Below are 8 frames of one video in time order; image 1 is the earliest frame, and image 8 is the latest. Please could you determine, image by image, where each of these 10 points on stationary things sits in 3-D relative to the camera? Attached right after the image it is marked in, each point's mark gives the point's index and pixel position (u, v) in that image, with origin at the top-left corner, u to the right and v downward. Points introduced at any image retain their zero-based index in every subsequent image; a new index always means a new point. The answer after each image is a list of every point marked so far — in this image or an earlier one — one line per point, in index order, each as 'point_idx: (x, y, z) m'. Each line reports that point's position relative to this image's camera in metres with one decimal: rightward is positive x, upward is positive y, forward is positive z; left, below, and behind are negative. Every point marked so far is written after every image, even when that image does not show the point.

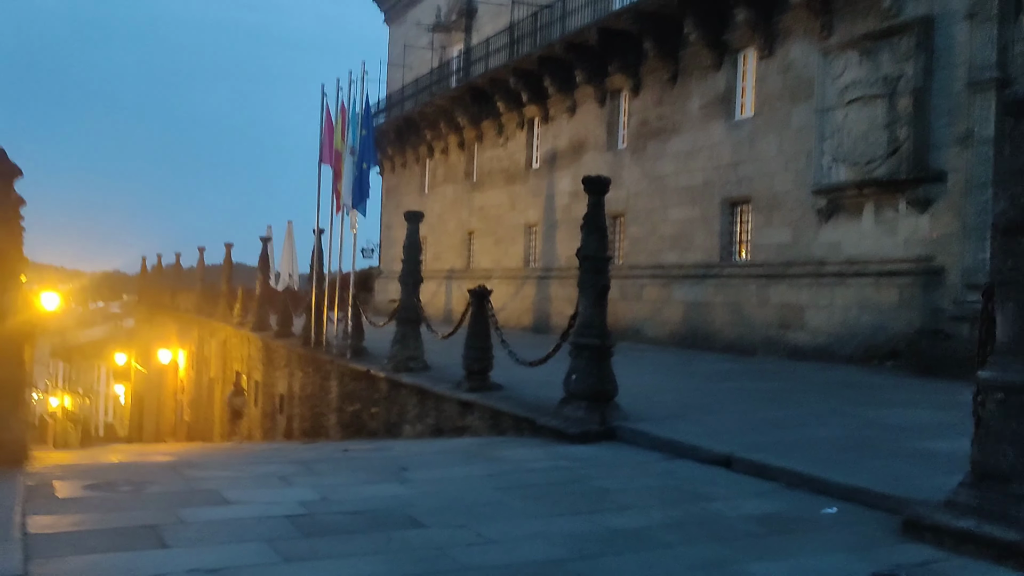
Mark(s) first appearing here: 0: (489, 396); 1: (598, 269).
0: (-0.2, -1.1, +9.4) m
1: (+0.8, +0.2, +7.9) m
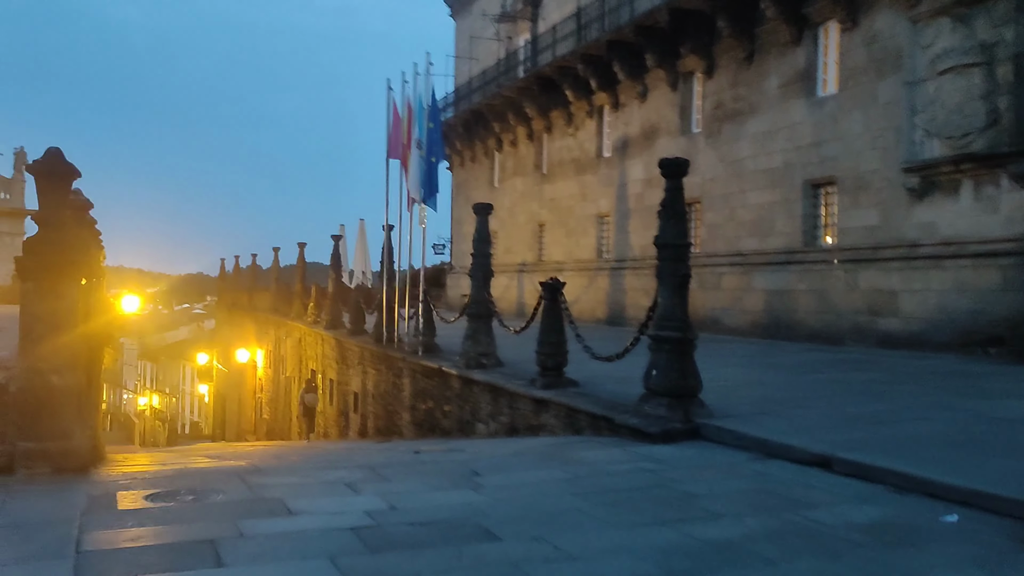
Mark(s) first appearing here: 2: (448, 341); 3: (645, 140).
0: (+0.5, -1.1, +9.0) m
1: (+1.4, +0.3, +7.4) m
2: (-1.0, -0.8, +14.1) m
3: (+2.9, +3.2, +19.5) m
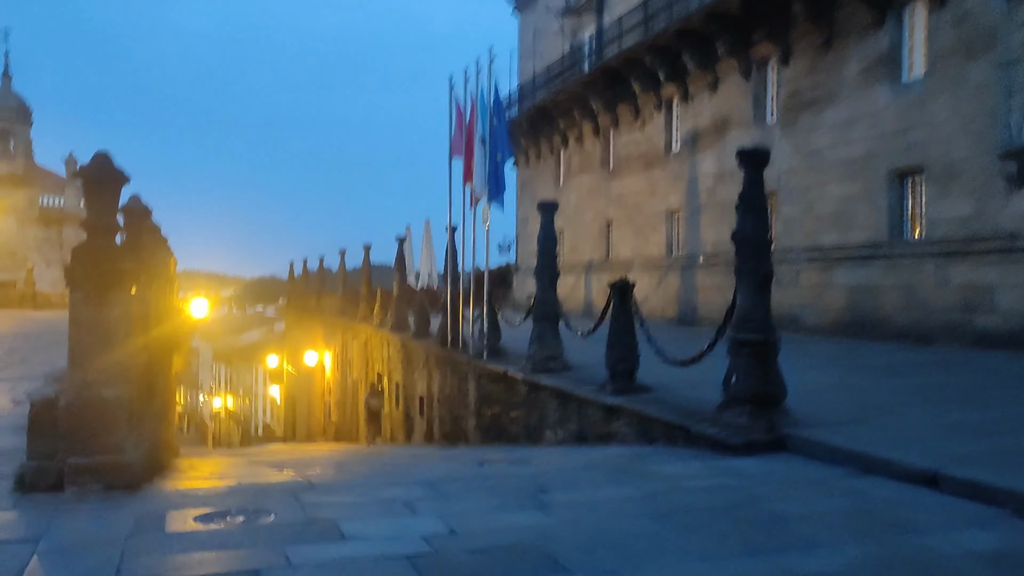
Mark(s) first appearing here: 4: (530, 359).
0: (+1.2, -1.1, +8.5) m
1: (+1.9, +0.3, +6.9) m
2: (0.0, -0.8, +13.7) m
3: (+4.2, +3.2, +18.7) m
4: (+0.2, -0.9, +11.0) m
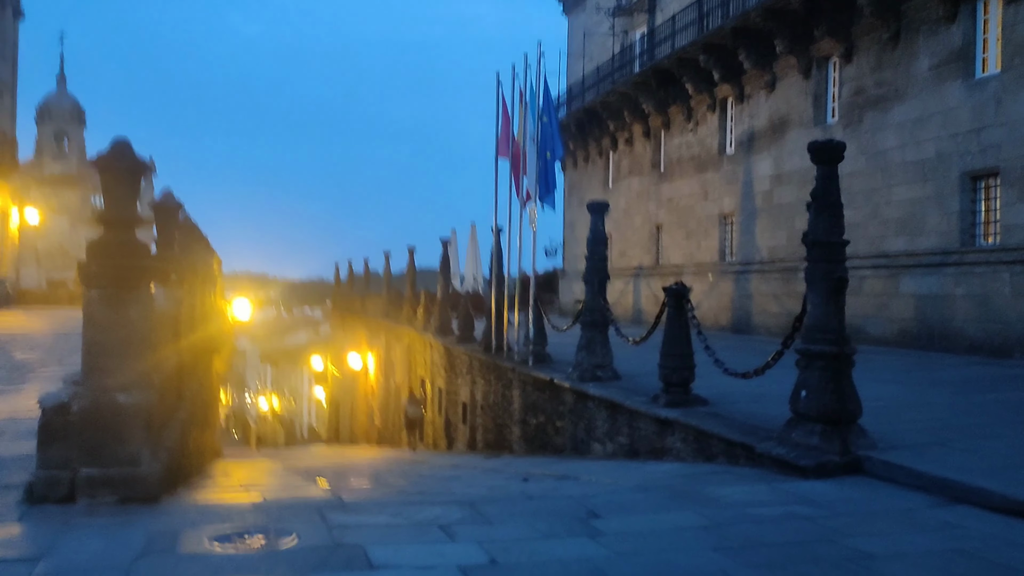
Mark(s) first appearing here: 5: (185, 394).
0: (+1.6, -1.1, +7.9) m
1: (+2.2, +0.2, +6.3) m
2: (+0.7, -0.9, +13.2) m
3: (+5.2, +3.1, +18.0) m
4: (+0.8, -0.9, +10.4) m
5: (-2.9, -1.0, +8.1) m
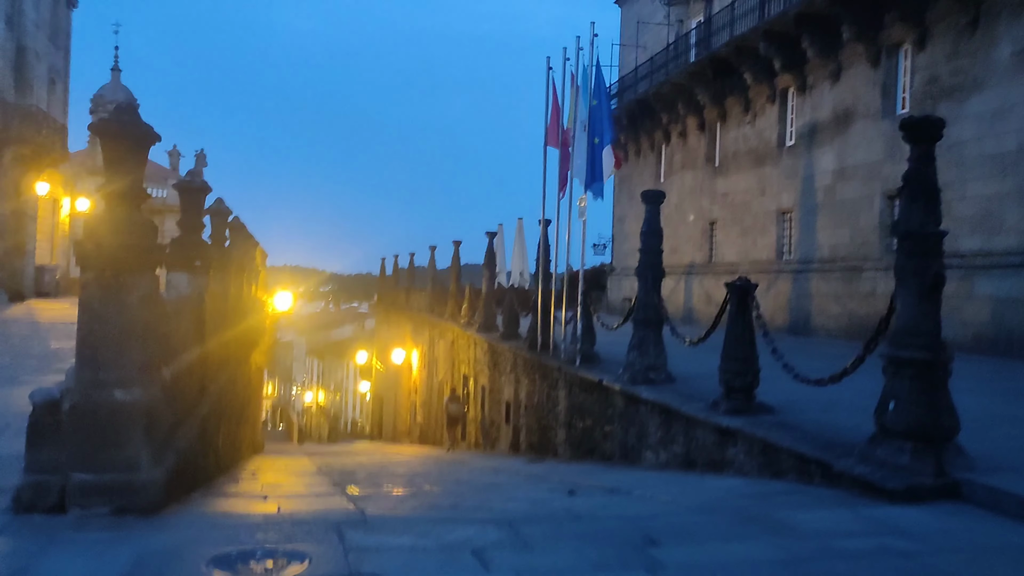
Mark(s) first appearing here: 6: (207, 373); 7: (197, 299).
0: (+2.0, -1.1, +7.2) m
1: (+2.5, +0.2, +5.5) m
2: (+1.4, -0.9, +12.5) m
3: (+6.2, +3.1, +17.1) m
4: (+1.3, -0.9, +9.8) m
5: (-2.6, -0.9, +7.6) m
6: (-2.6, -0.7, +7.6) m
7: (-2.5, -0.1, +7.1) m
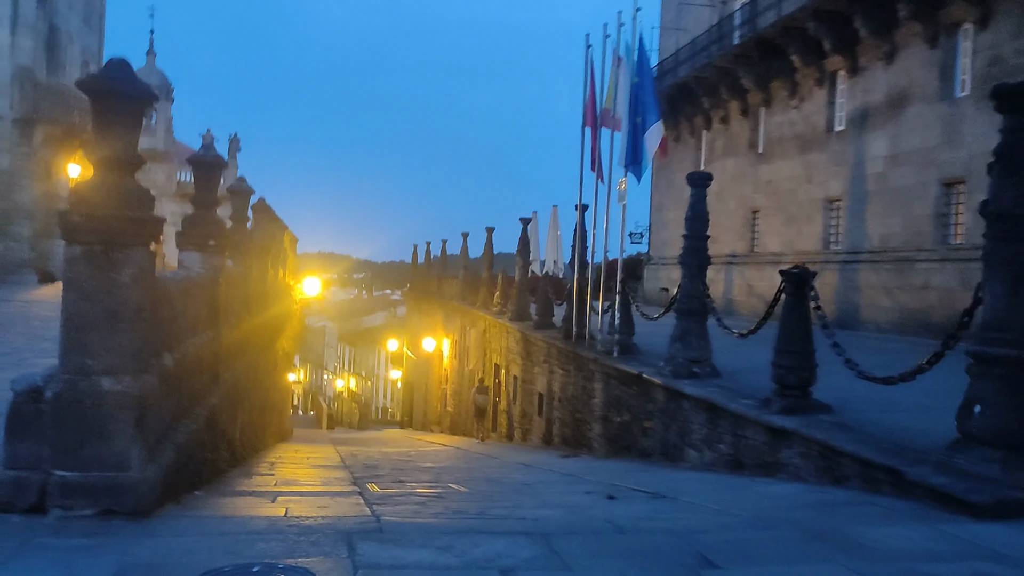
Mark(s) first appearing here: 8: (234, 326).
0: (+2.2, -1.0, +6.6) m
1: (+2.7, +0.3, +4.9) m
2: (+1.8, -0.7, +11.9) m
3: (+6.8, +3.2, +16.3) m
4: (+1.6, -0.7, +9.2) m
5: (-2.3, -0.7, +7.2) m
6: (-2.3, -0.6, +7.1) m
7: (-2.2, +0.1, +6.7) m
8: (-2.5, -0.3, +8.3) m
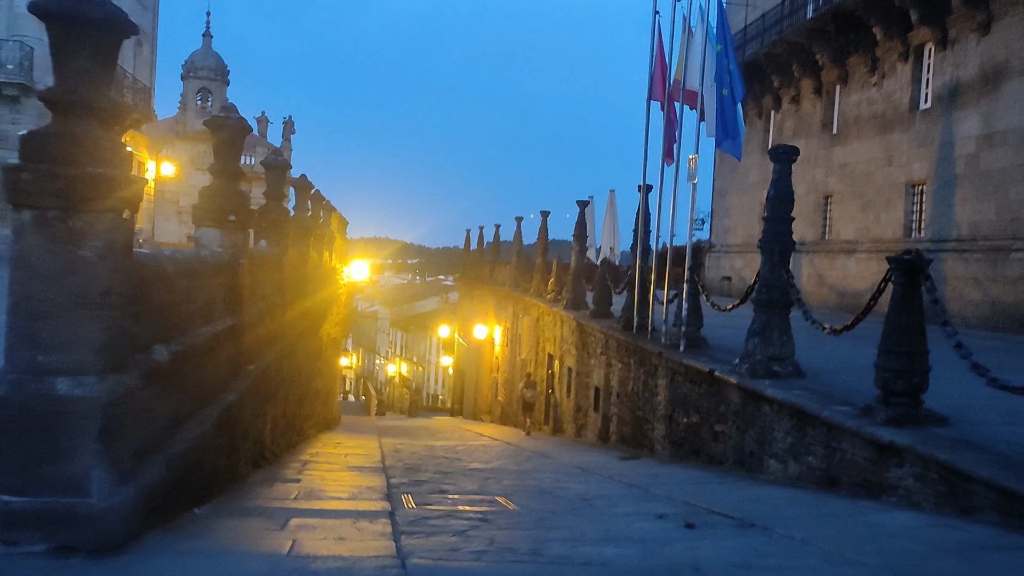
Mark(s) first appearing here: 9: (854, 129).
0: (+2.6, -0.9, +5.5) m
1: (+3.0, +0.3, +3.8) m
2: (+2.5, -0.6, +10.9) m
3: (+7.8, +3.4, +14.9) m
4: (+2.1, -0.6, +8.2) m
5: (-1.9, -0.6, +6.4) m
6: (-1.9, -0.4, +6.3) m
7: (-1.8, +0.2, +5.9) m
8: (-2.1, -0.2, +7.5) m
9: (+7.2, +3.4, +19.0) m
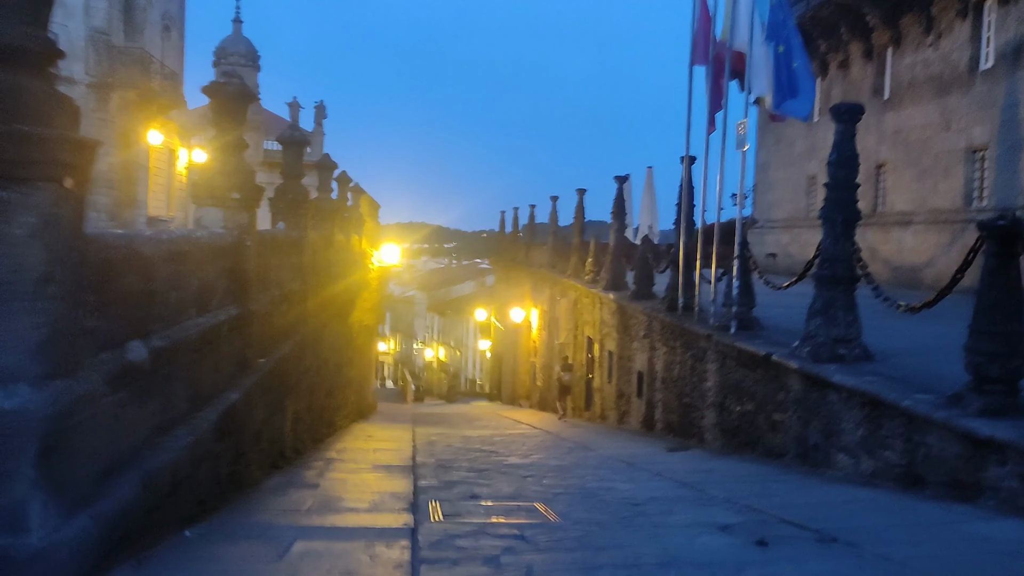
0: (+2.8, -0.8, +4.8) m
1: (+3.1, +0.5, +3.0) m
2: (+2.9, -0.3, +10.1) m
3: (+8.3, +3.8, +13.8) m
4: (+2.4, -0.4, +7.4) m
5: (-1.6, -0.5, +5.8) m
6: (-1.6, -0.3, +5.8) m
7: (-1.6, +0.3, +5.3) m
8: (-1.8, -0.1, +6.9) m
9: (+7.9, +3.9, +18.0) m
